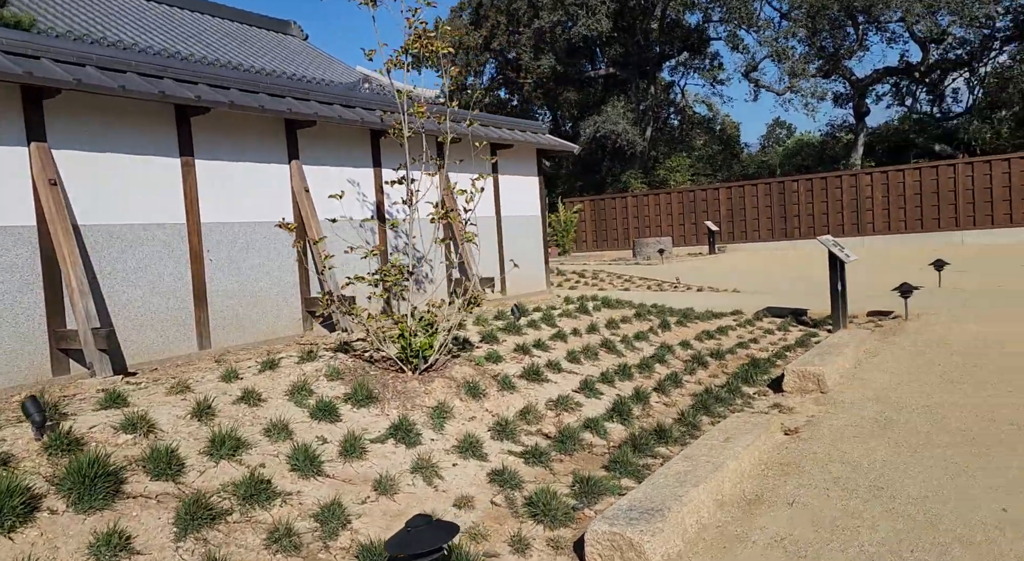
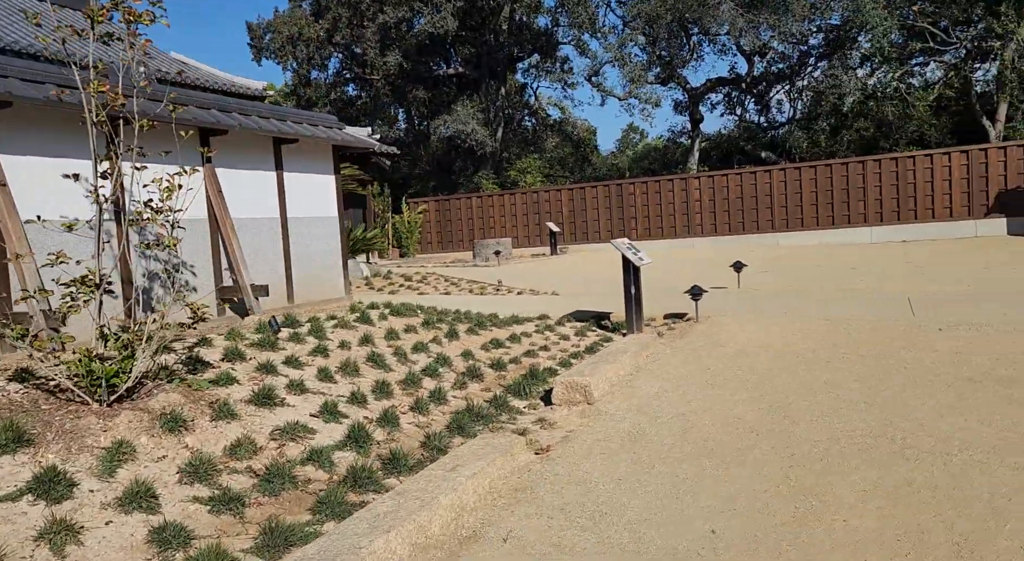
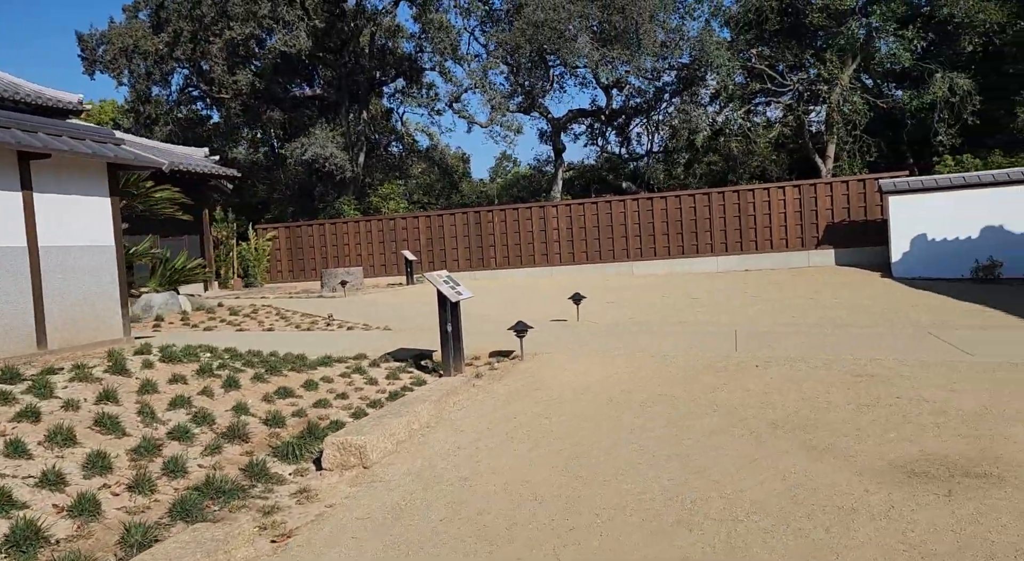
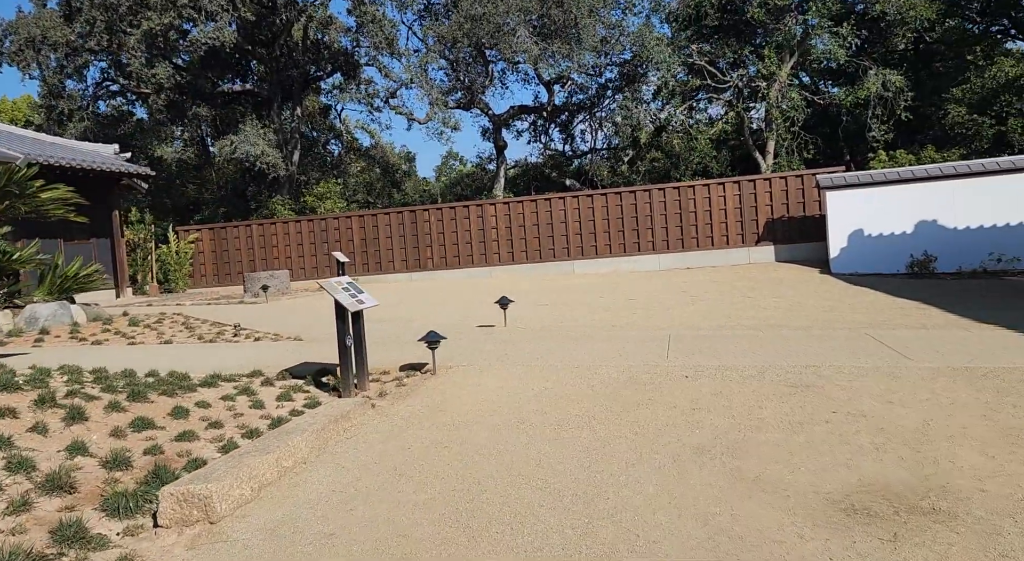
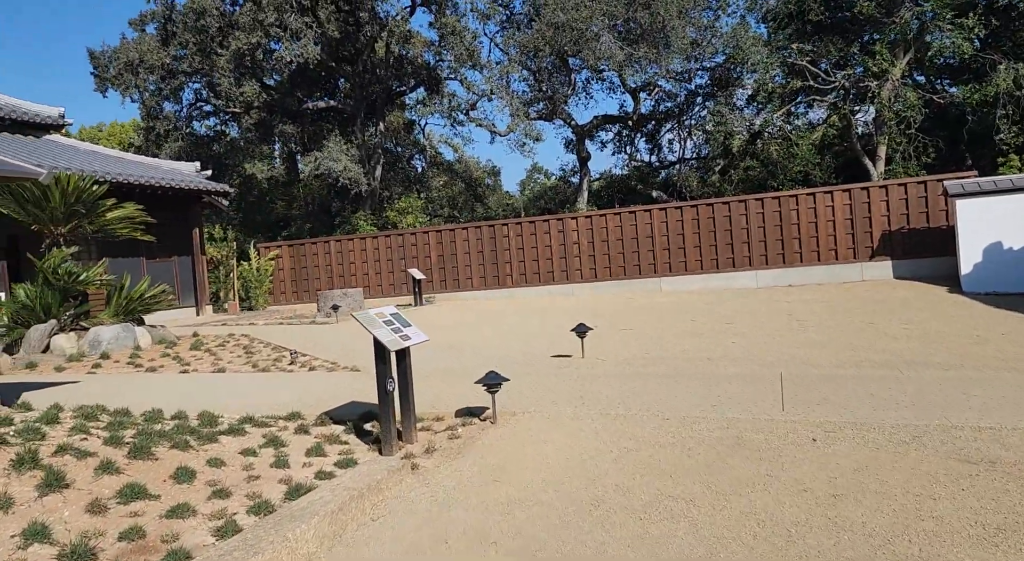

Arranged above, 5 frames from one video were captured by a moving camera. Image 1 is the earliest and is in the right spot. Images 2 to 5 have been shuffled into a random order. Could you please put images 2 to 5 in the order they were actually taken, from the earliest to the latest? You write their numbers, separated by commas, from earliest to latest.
2, 3, 4, 5
